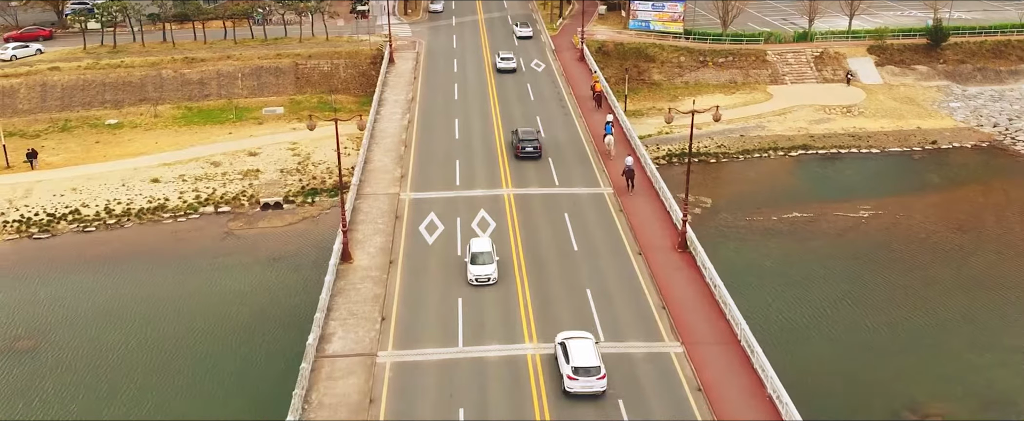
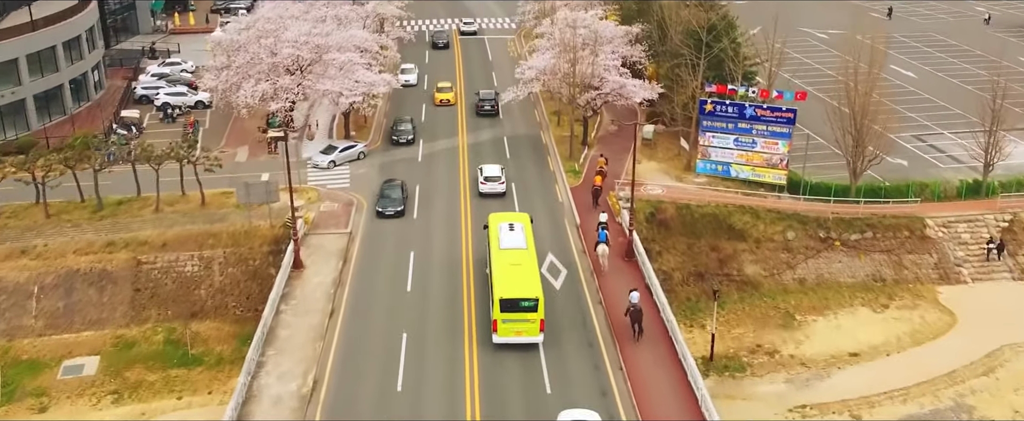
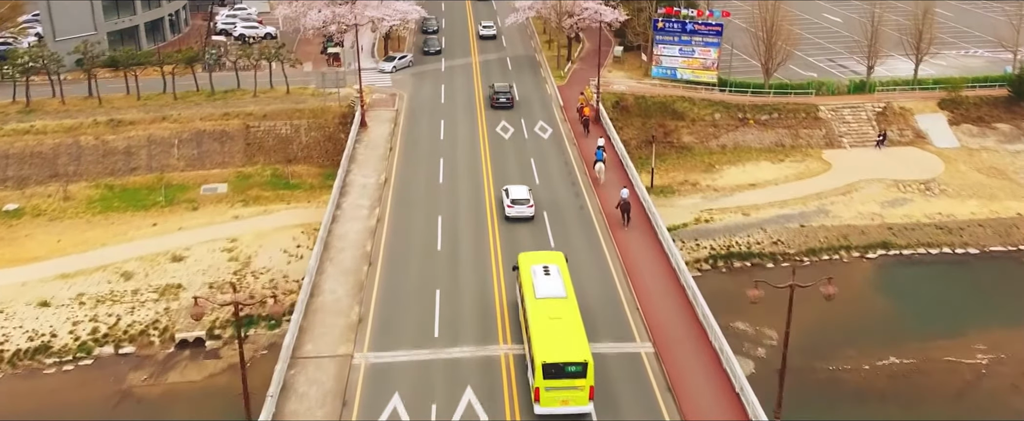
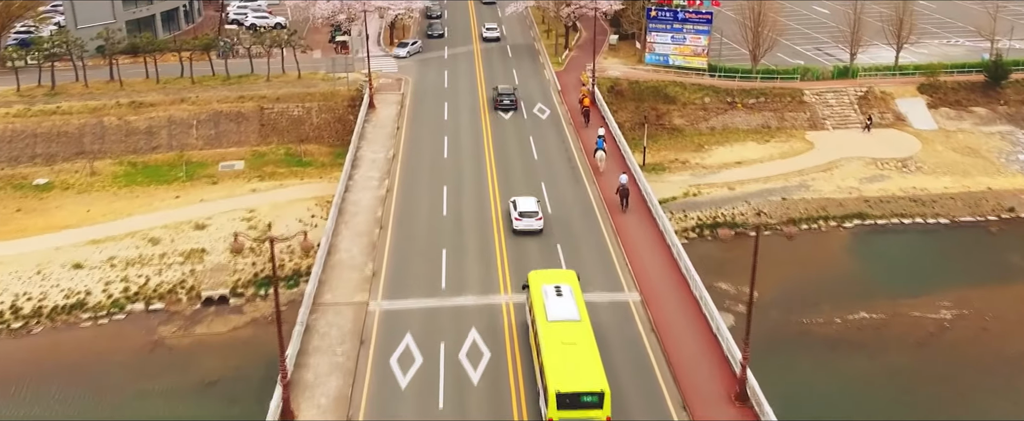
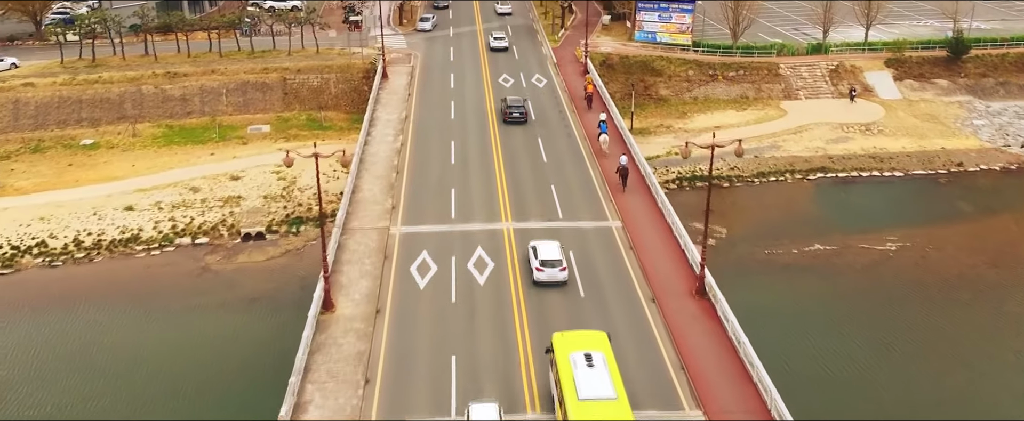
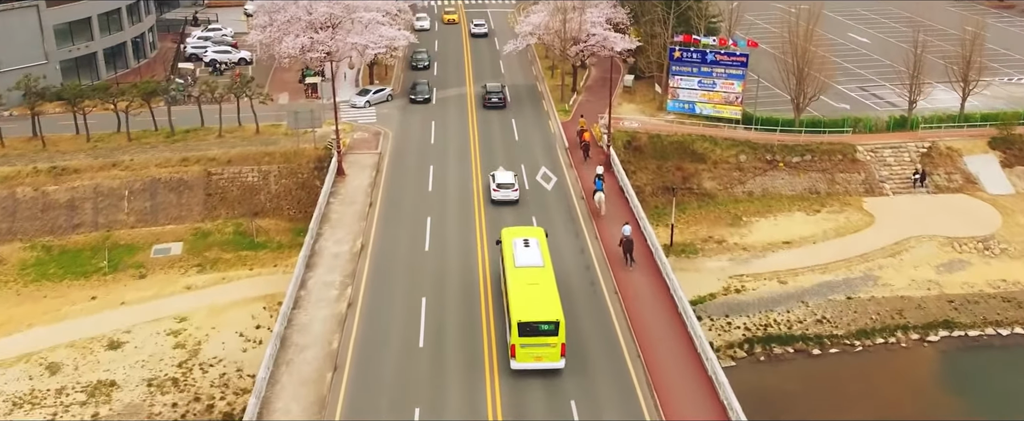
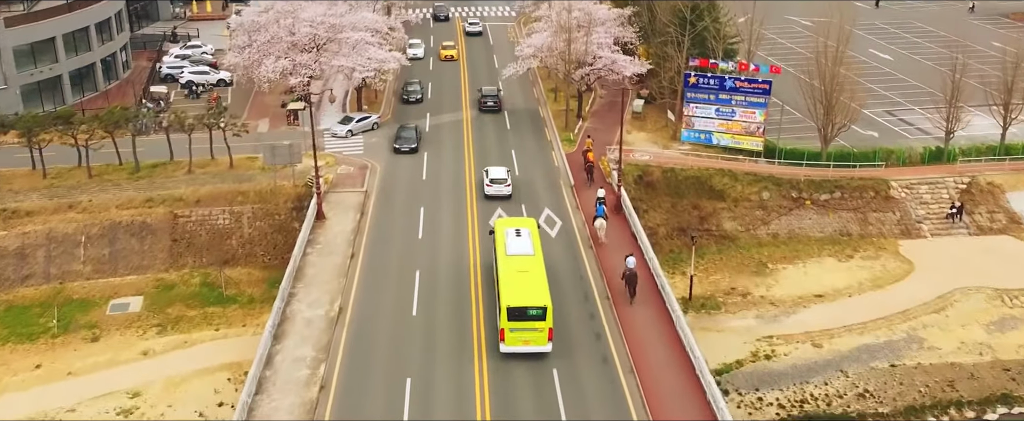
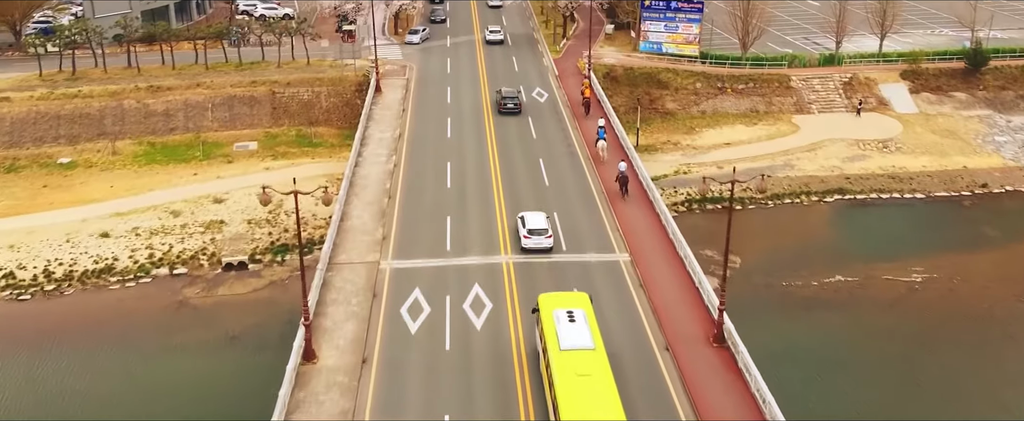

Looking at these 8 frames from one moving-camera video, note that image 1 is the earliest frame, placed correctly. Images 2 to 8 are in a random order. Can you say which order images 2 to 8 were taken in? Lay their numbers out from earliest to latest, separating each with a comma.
5, 8, 4, 3, 6, 7, 2
